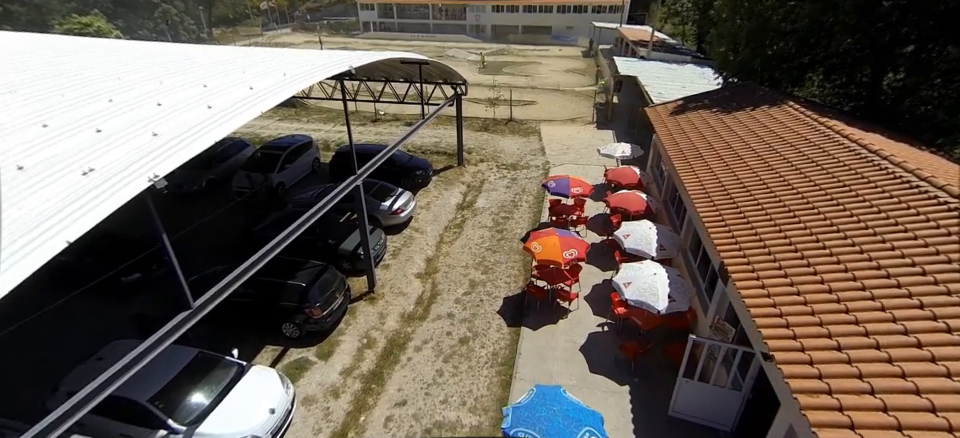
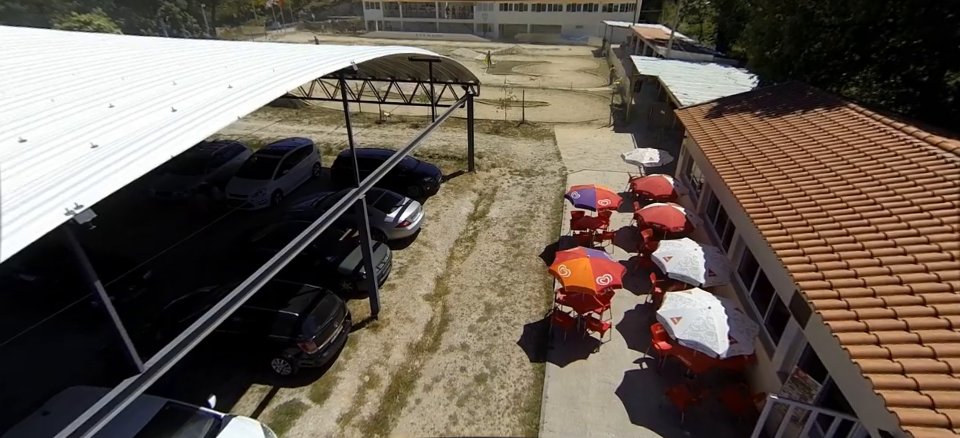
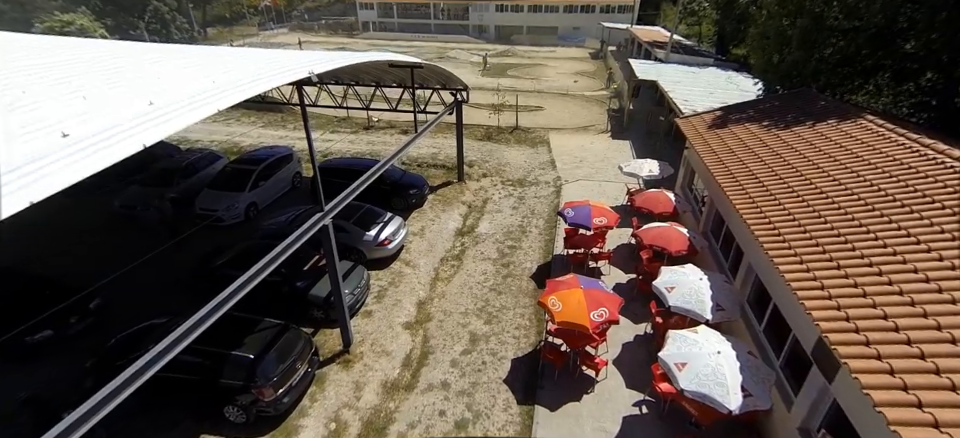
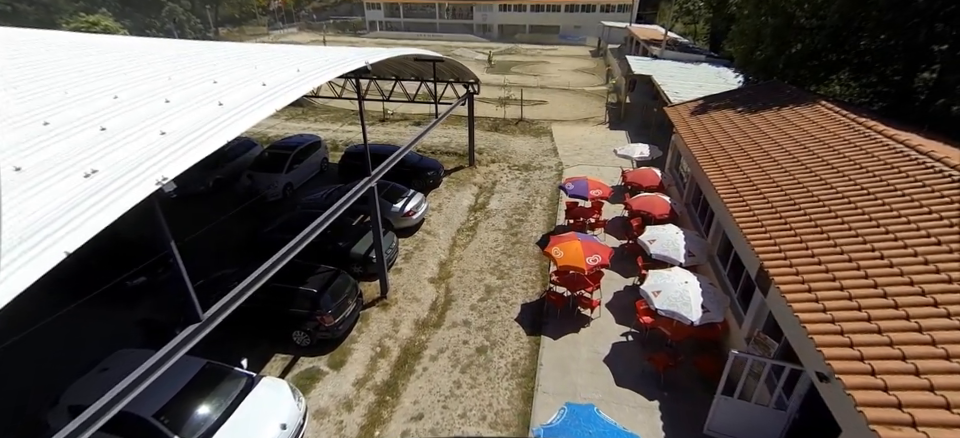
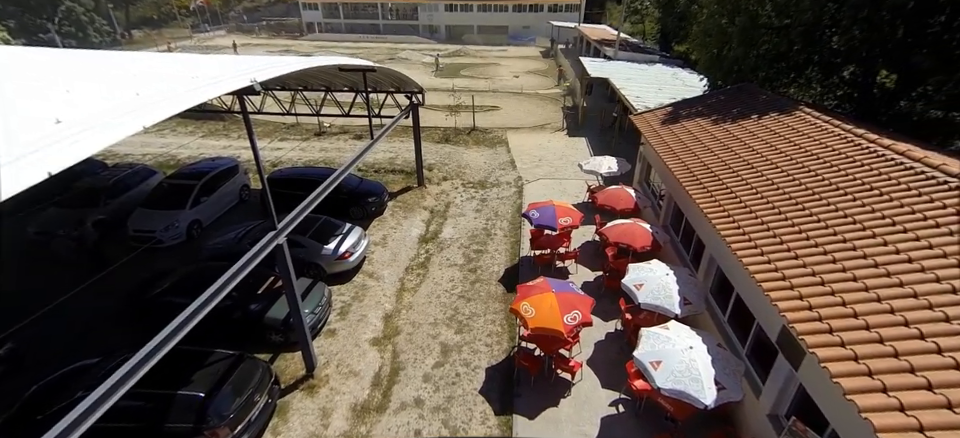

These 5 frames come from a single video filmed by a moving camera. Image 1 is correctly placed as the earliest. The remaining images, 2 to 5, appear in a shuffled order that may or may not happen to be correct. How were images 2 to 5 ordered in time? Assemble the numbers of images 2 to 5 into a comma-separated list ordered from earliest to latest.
4, 2, 3, 5
